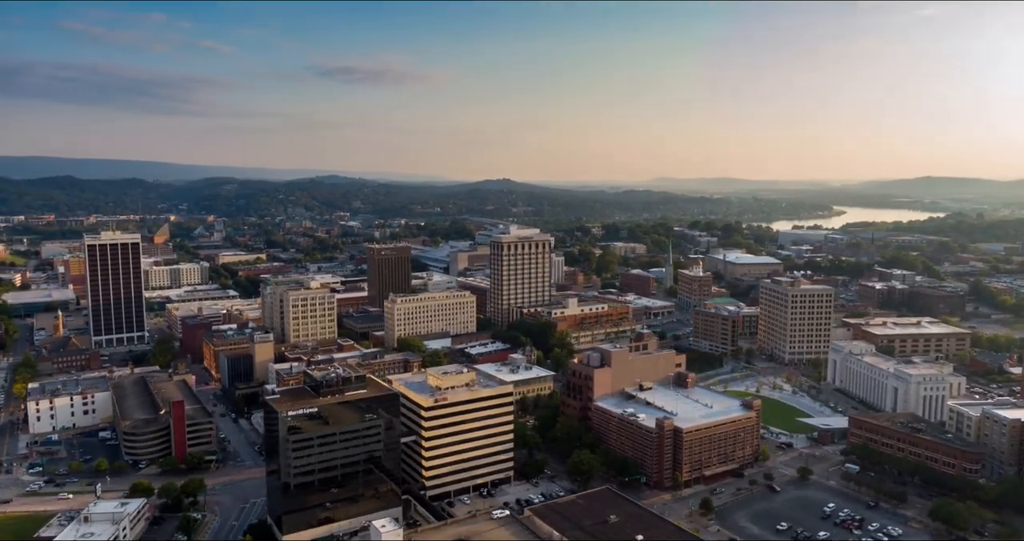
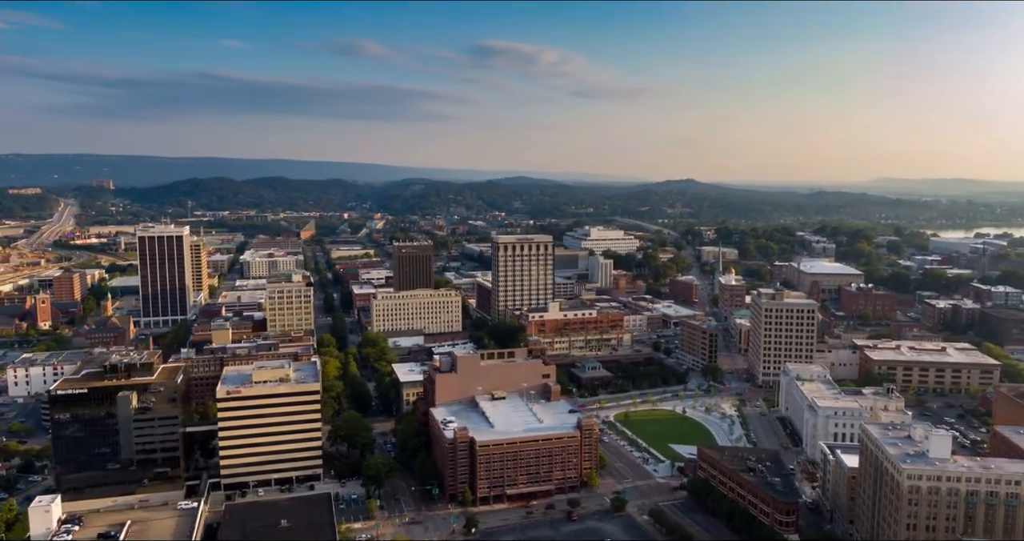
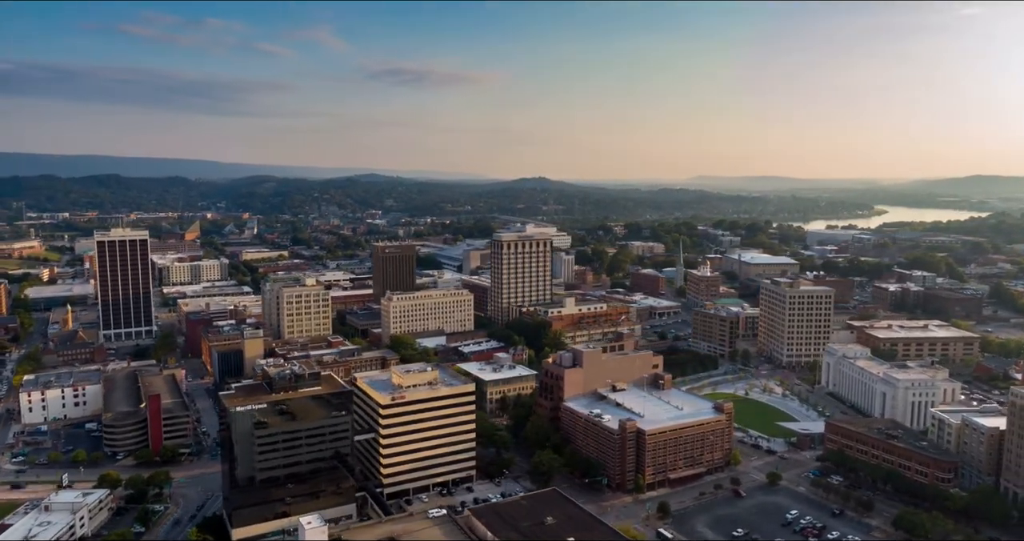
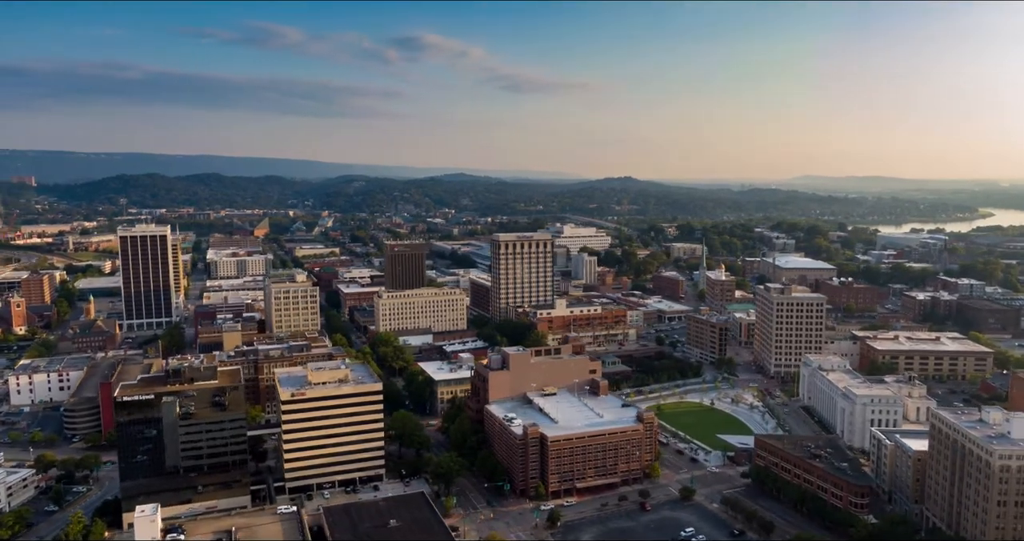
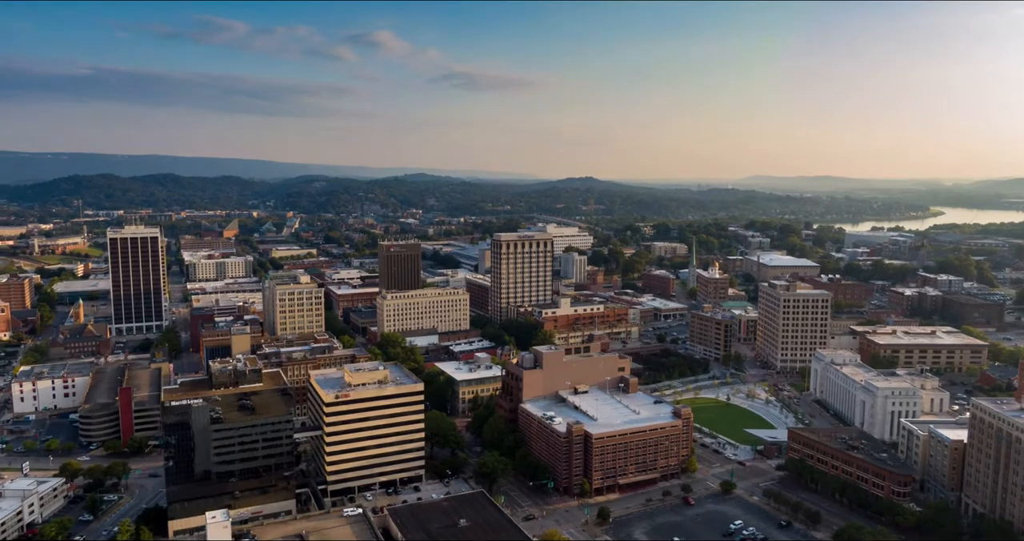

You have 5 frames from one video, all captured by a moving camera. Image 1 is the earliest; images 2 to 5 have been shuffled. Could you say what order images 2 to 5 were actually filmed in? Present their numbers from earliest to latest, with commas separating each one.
3, 5, 4, 2
